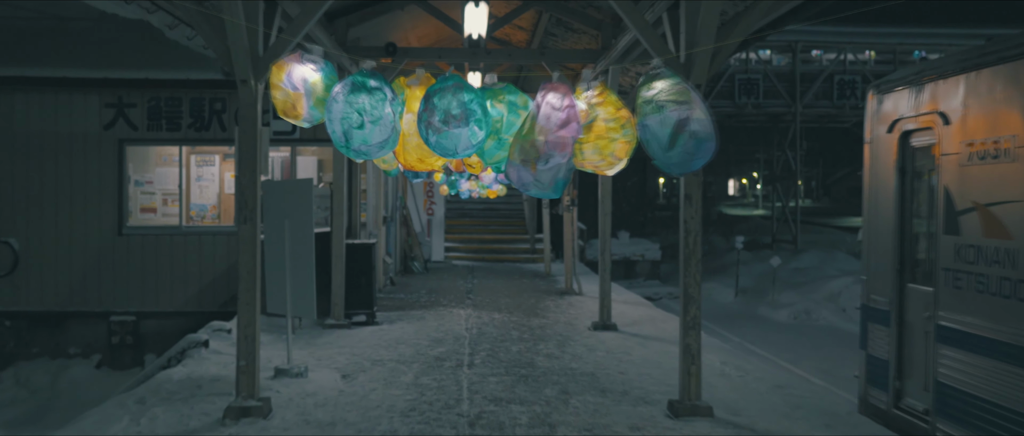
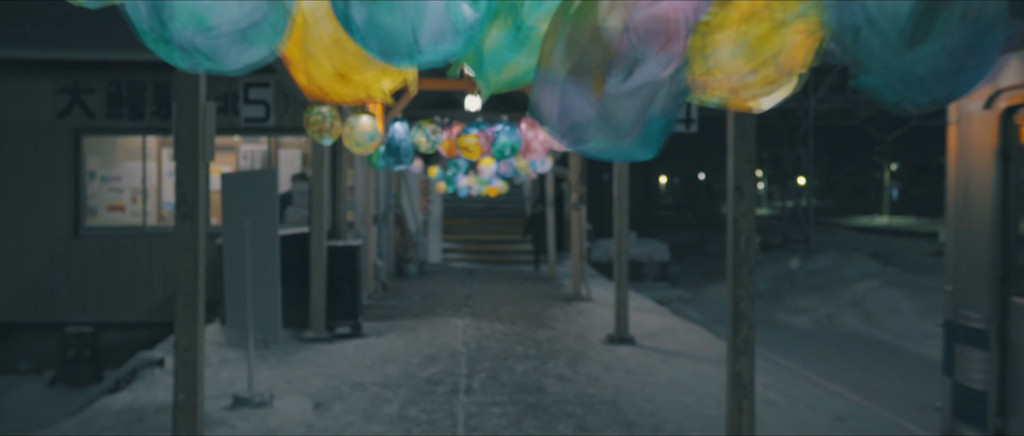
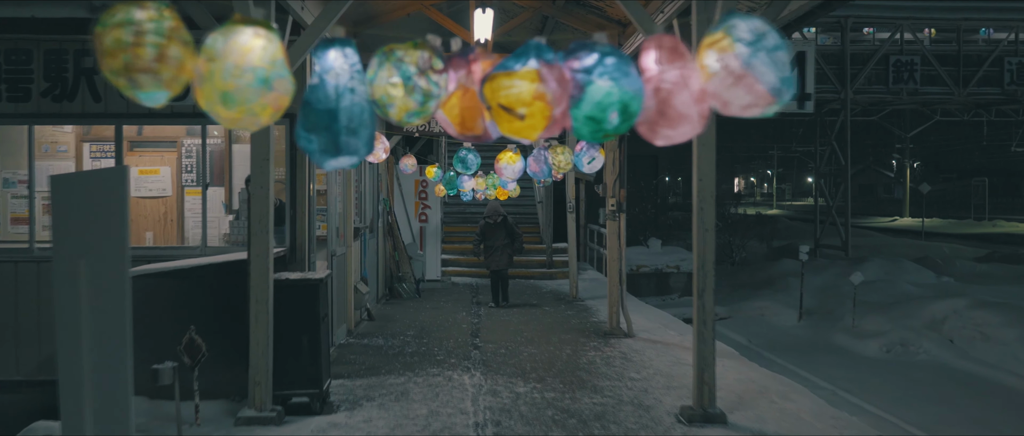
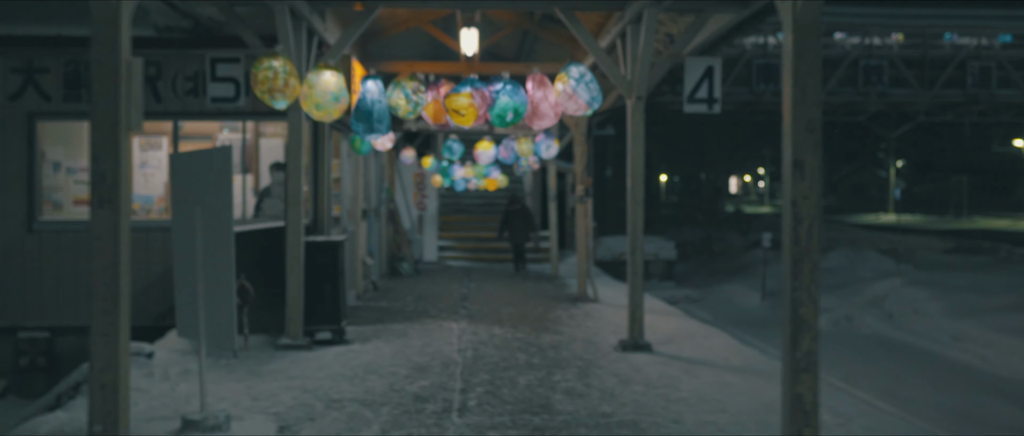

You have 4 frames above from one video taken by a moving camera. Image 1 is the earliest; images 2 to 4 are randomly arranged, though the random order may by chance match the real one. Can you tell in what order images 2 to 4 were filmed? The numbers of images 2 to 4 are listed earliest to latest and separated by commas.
2, 4, 3
